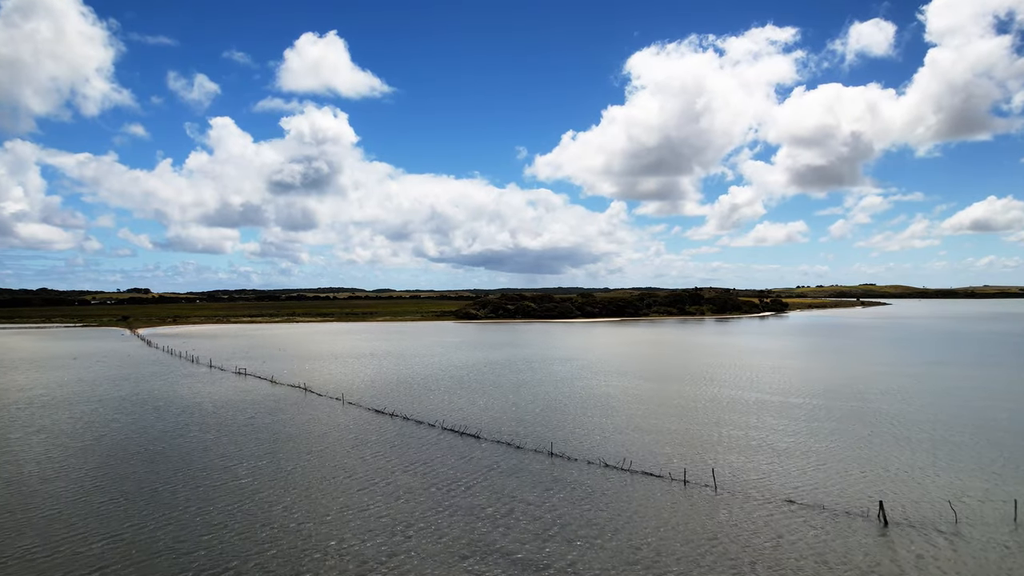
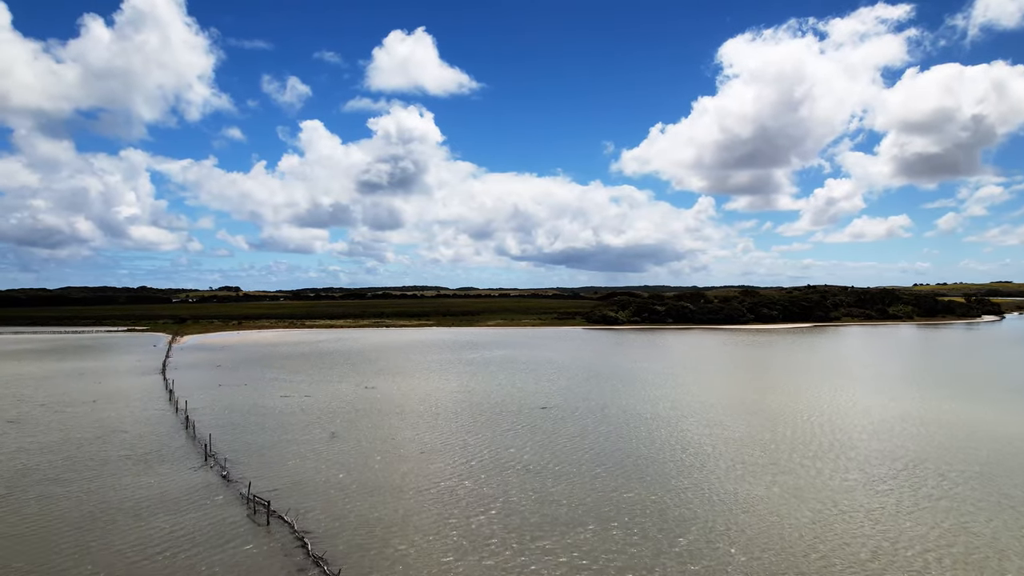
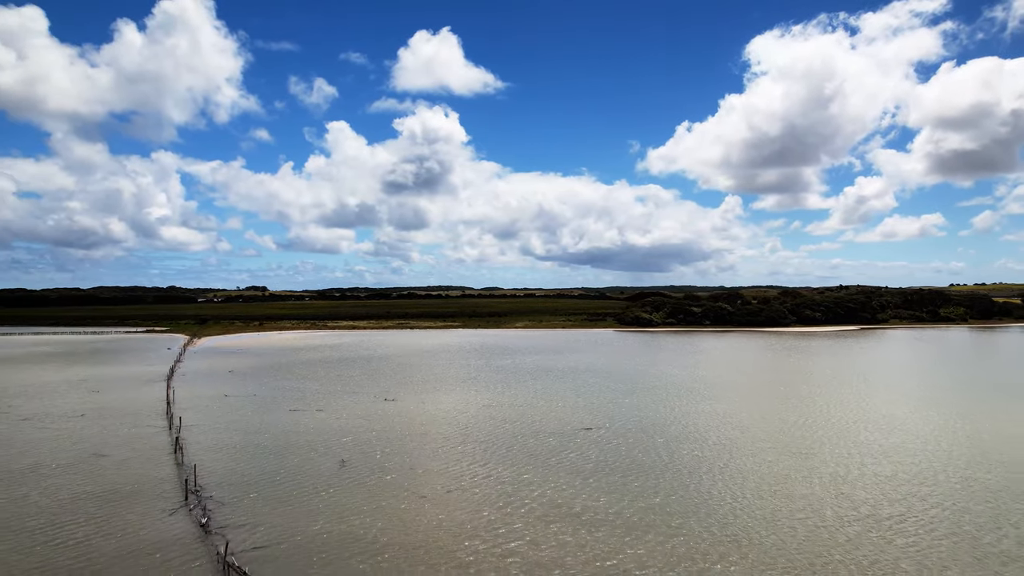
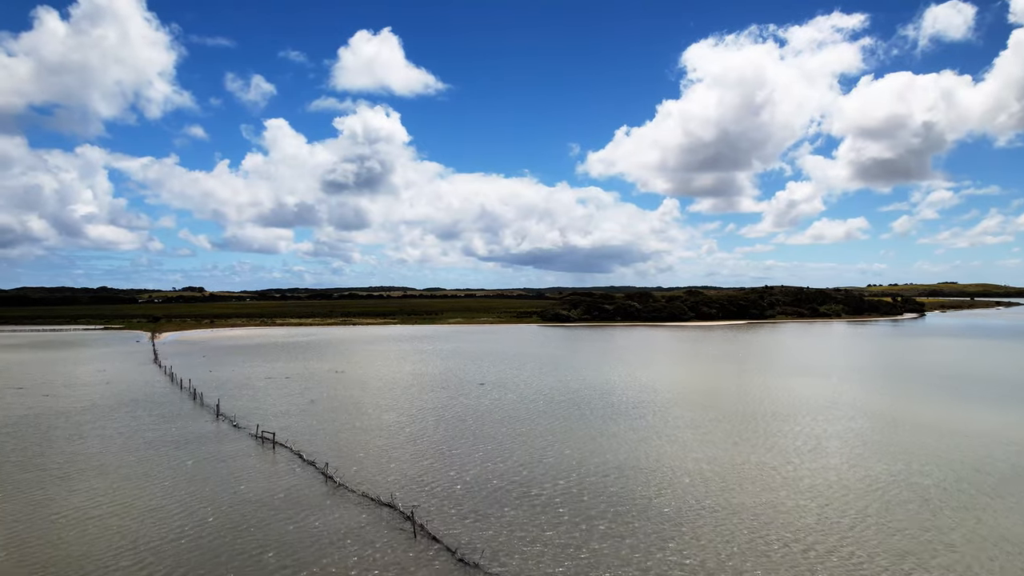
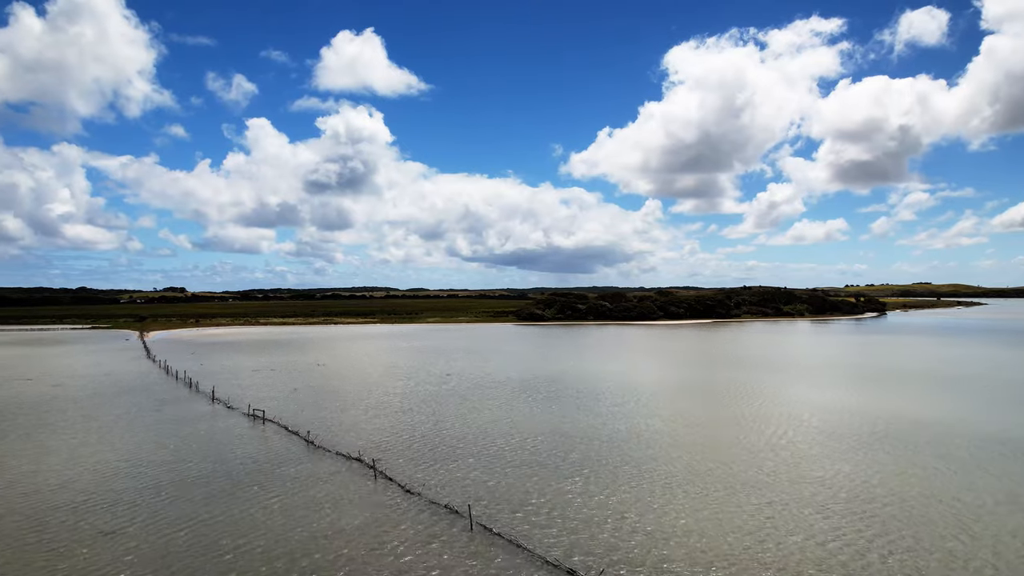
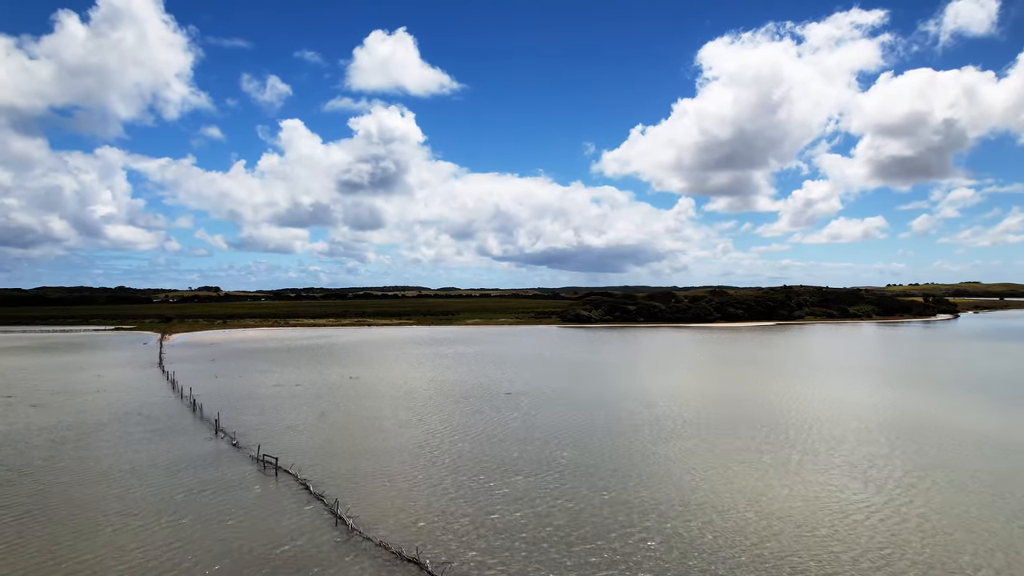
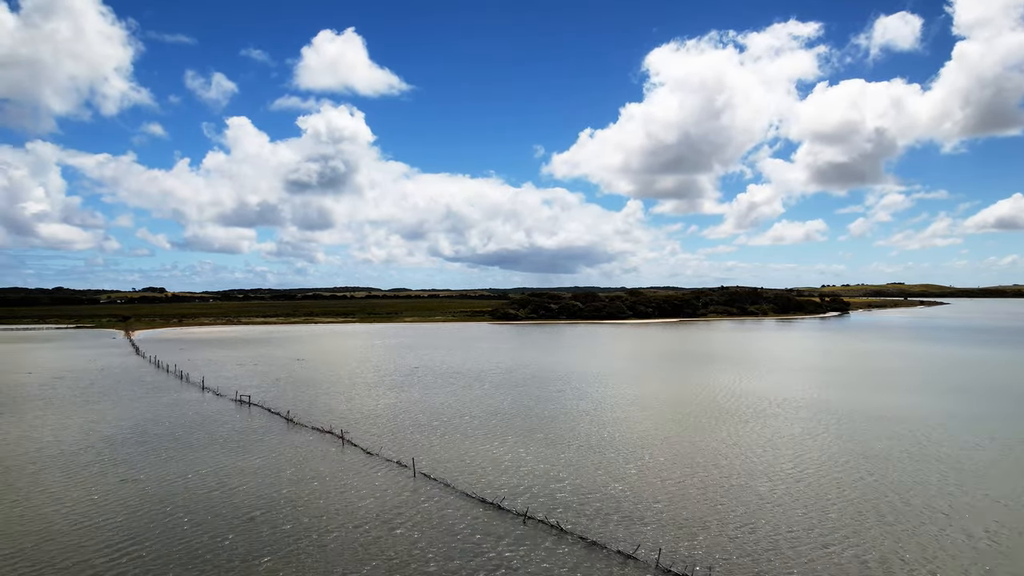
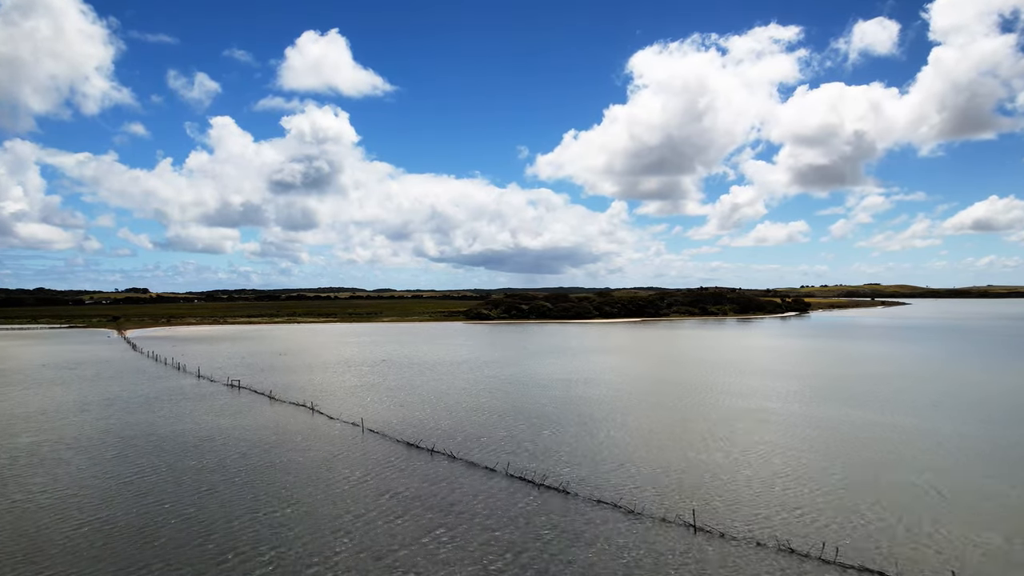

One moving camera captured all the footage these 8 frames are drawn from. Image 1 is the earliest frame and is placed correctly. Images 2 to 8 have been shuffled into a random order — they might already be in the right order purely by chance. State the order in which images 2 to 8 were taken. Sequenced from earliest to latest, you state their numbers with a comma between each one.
8, 7, 5, 4, 6, 2, 3
